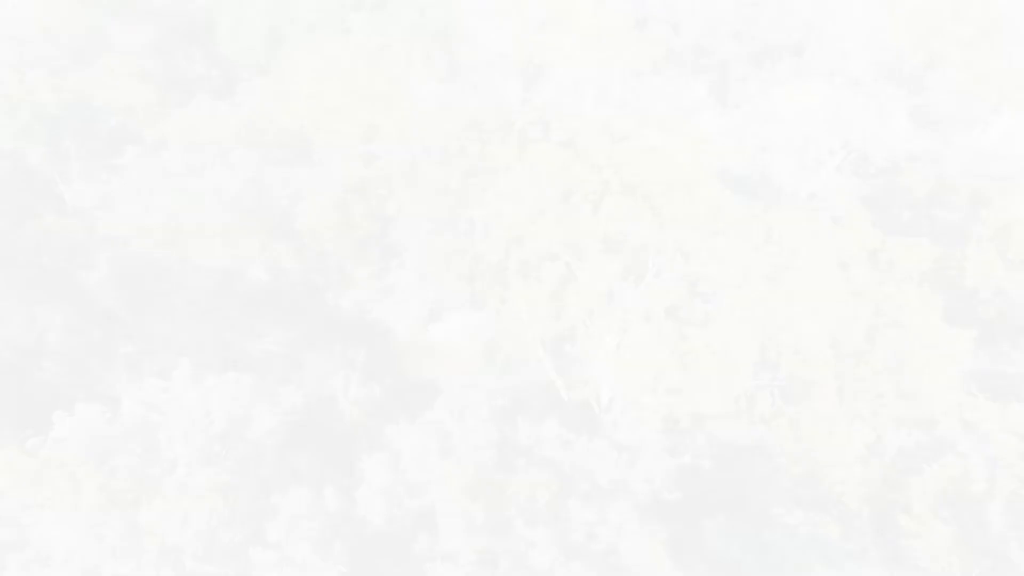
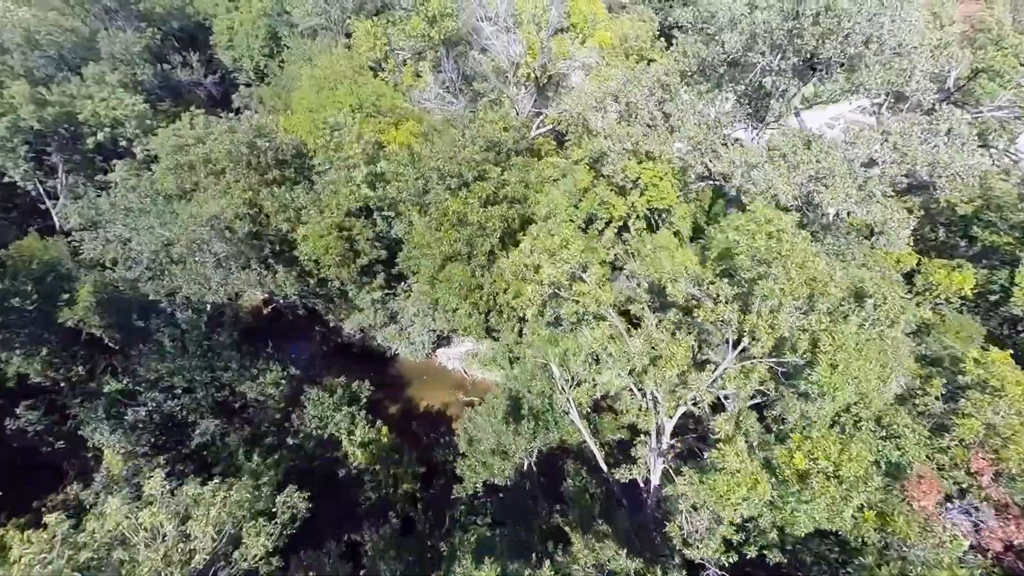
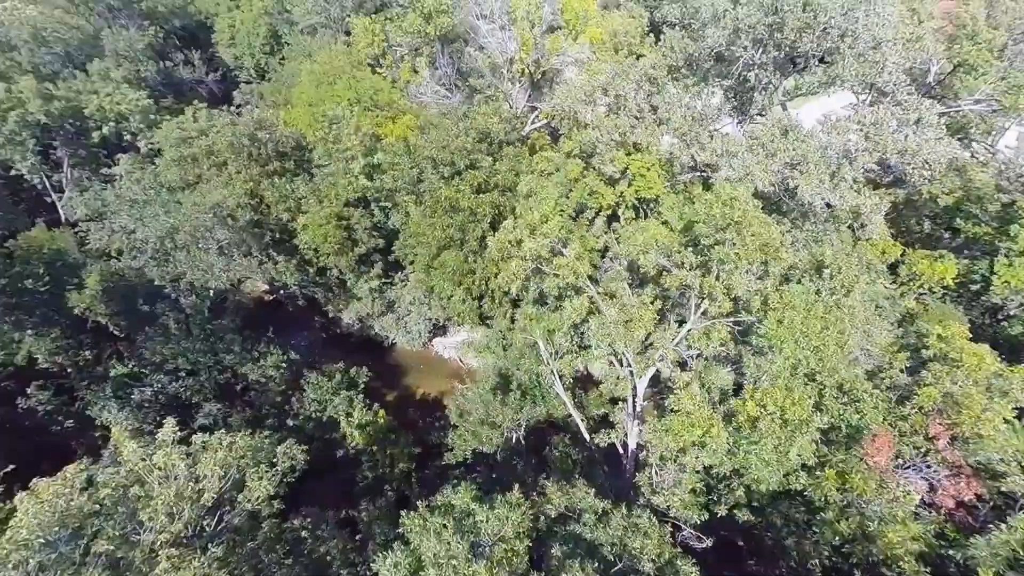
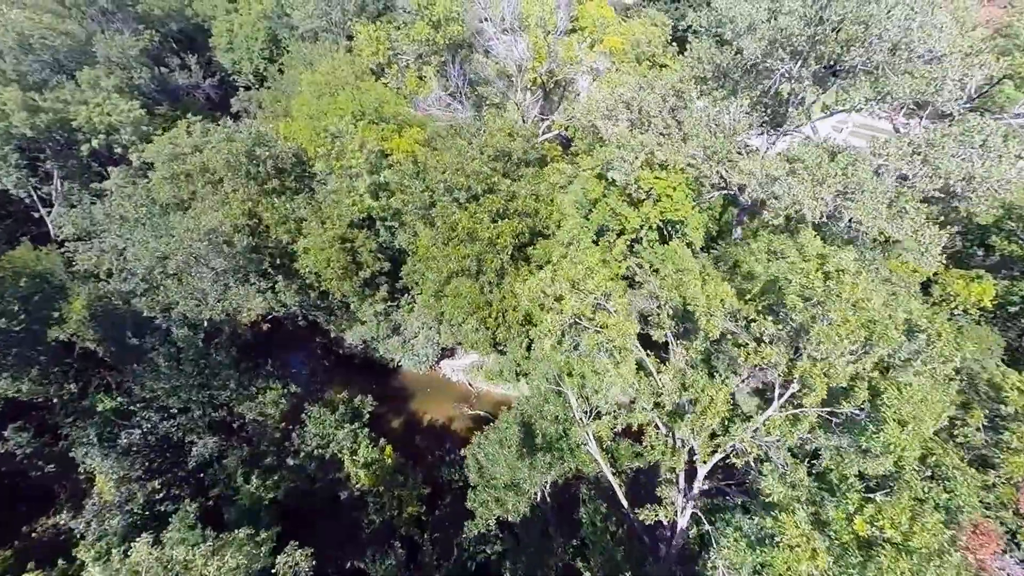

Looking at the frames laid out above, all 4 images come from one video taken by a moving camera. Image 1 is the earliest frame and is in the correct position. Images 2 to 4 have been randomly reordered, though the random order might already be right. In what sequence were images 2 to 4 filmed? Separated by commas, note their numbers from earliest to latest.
3, 2, 4
